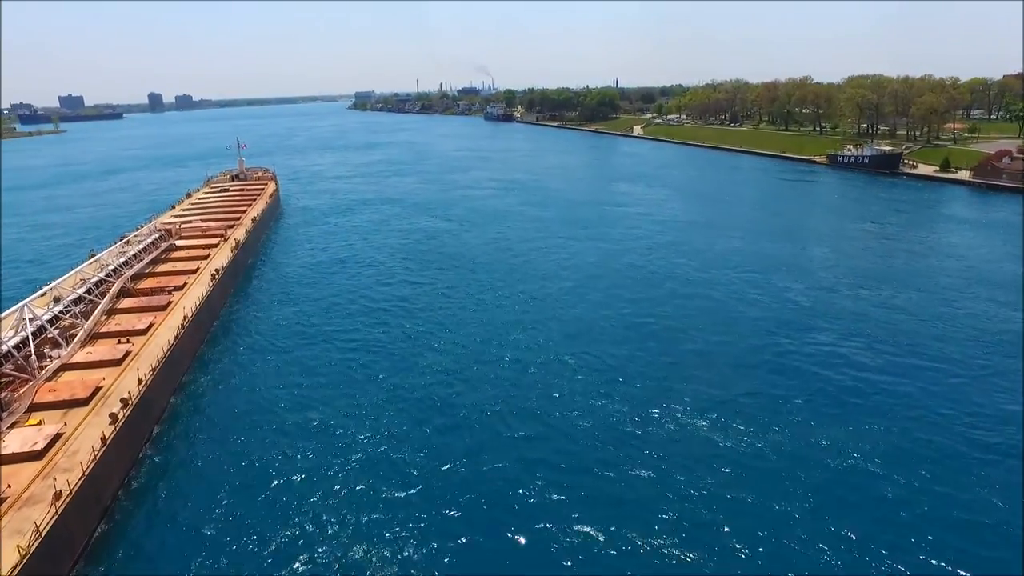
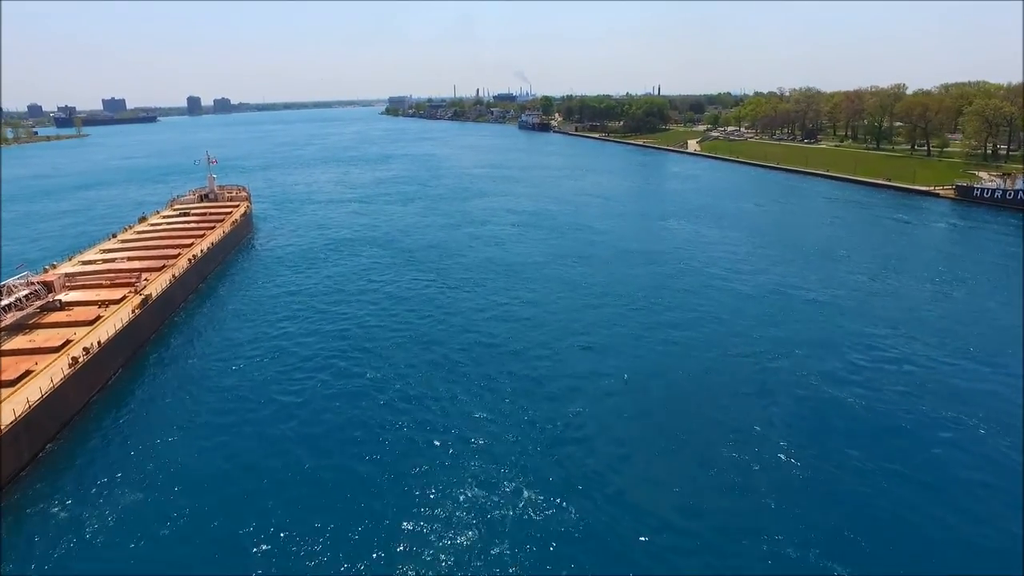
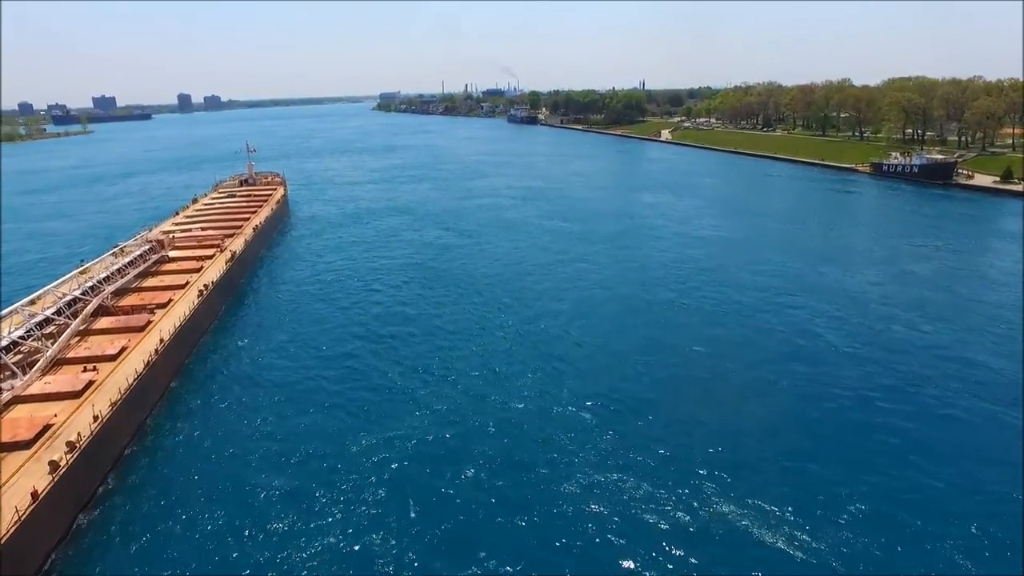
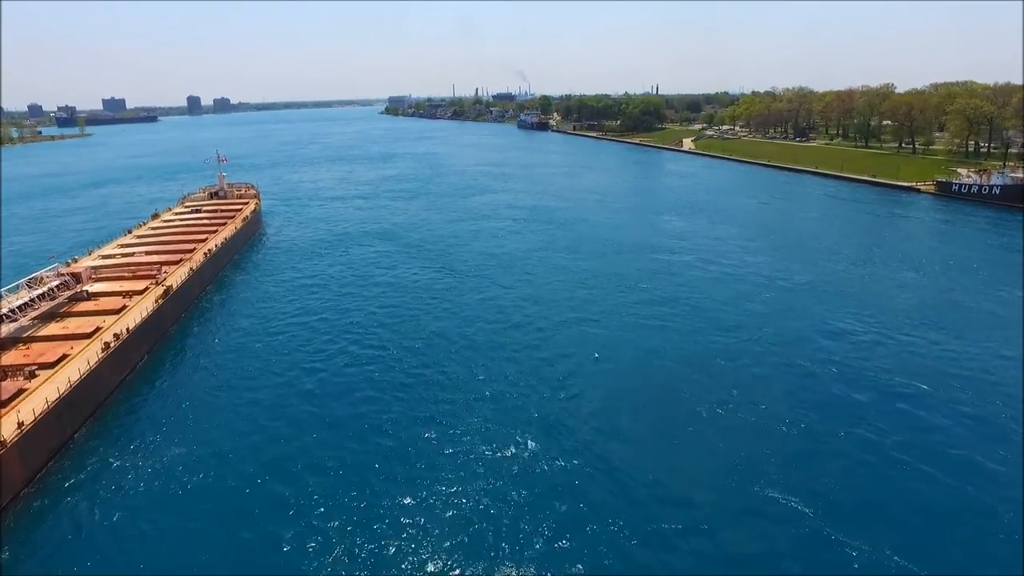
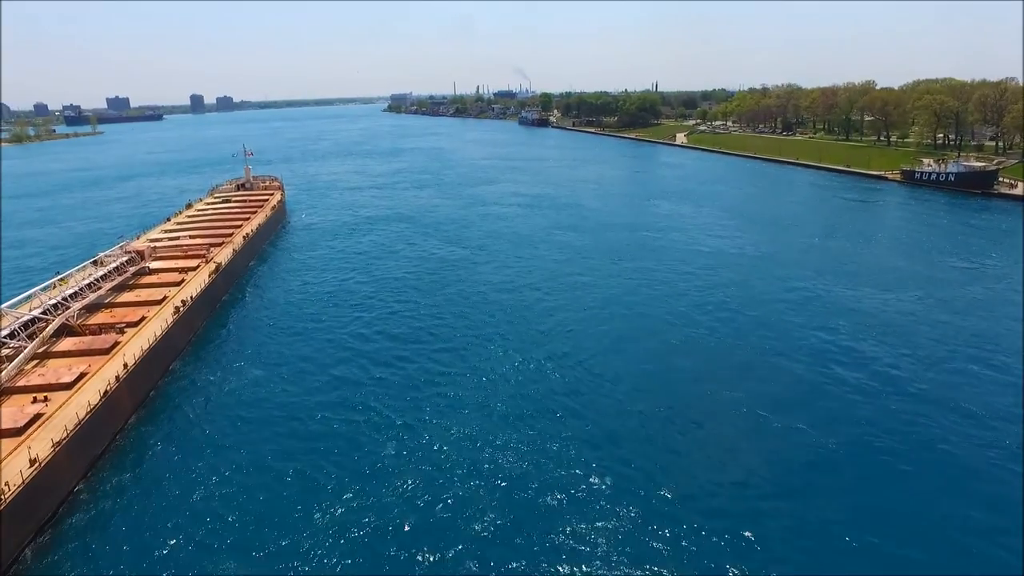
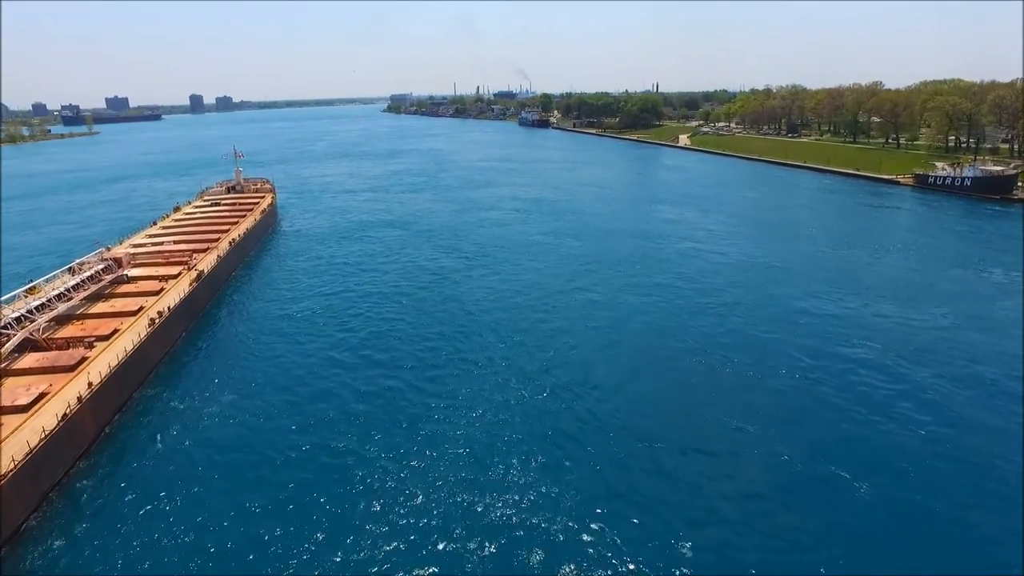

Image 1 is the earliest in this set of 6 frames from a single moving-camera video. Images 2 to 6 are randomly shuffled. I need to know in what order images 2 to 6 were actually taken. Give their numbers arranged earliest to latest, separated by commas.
3, 5, 6, 4, 2
